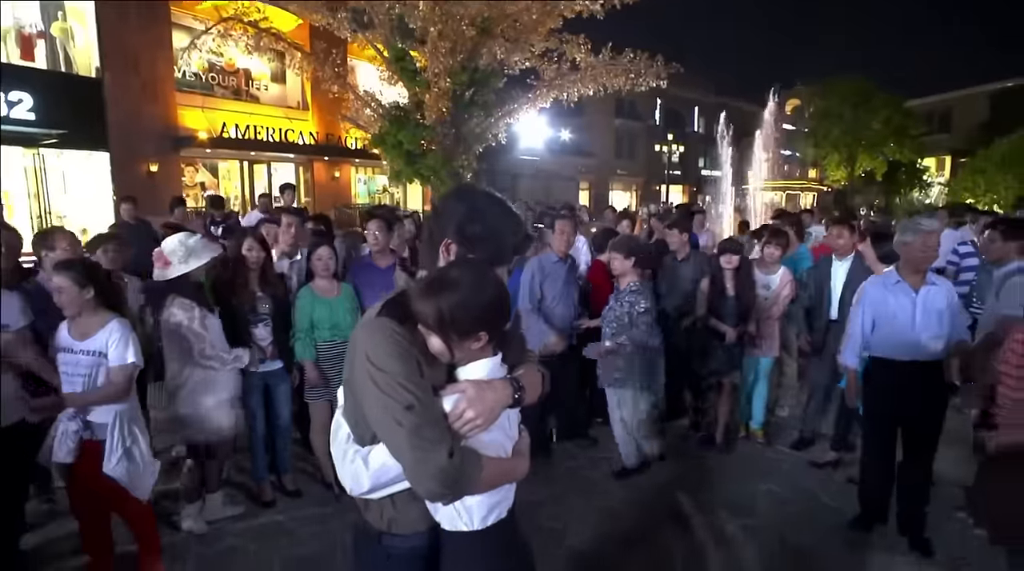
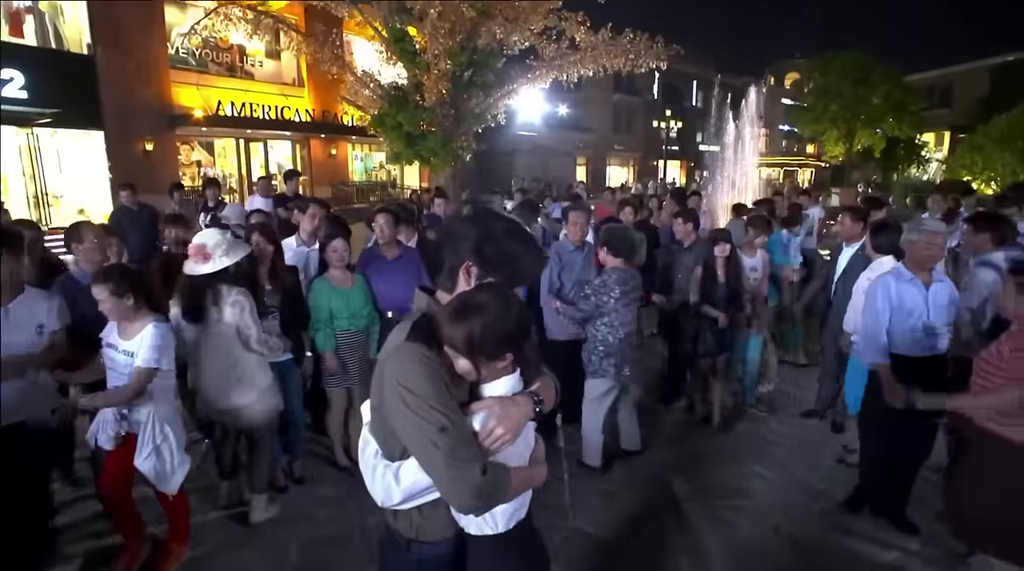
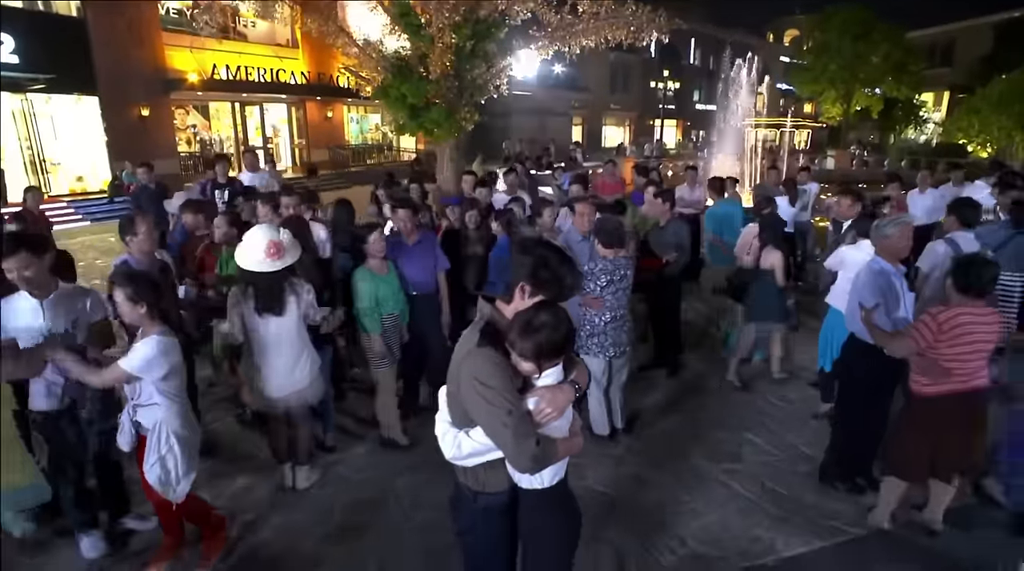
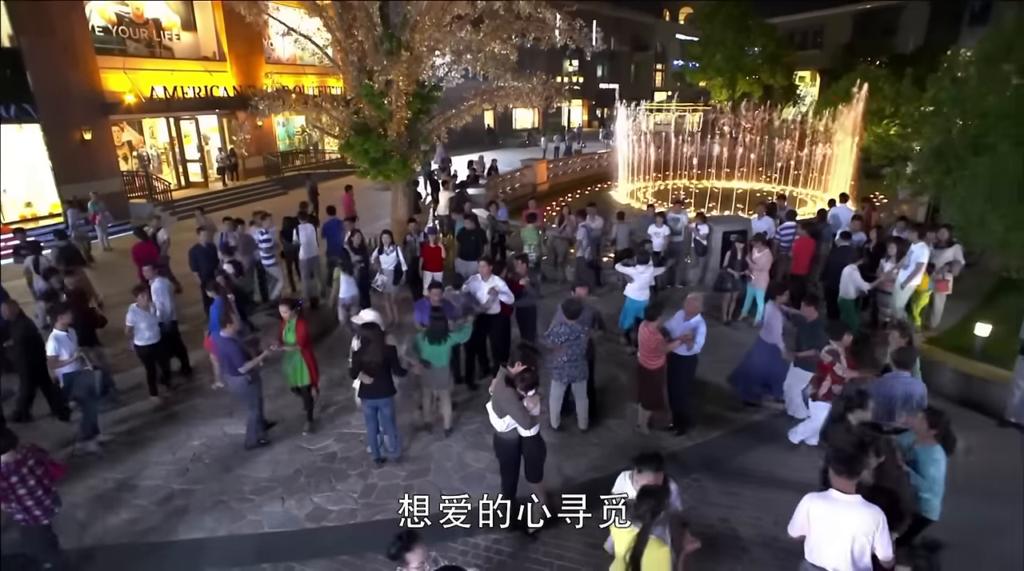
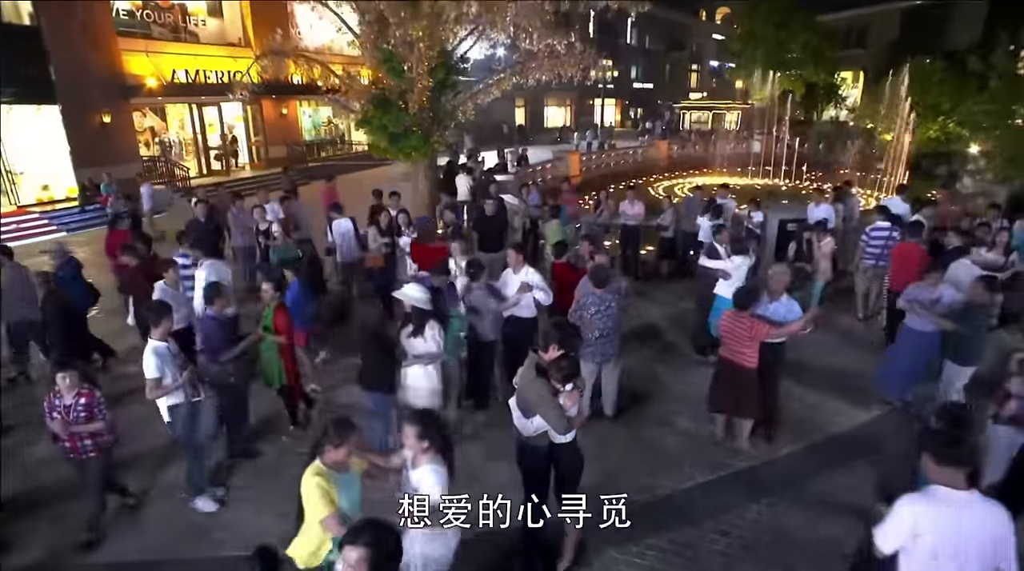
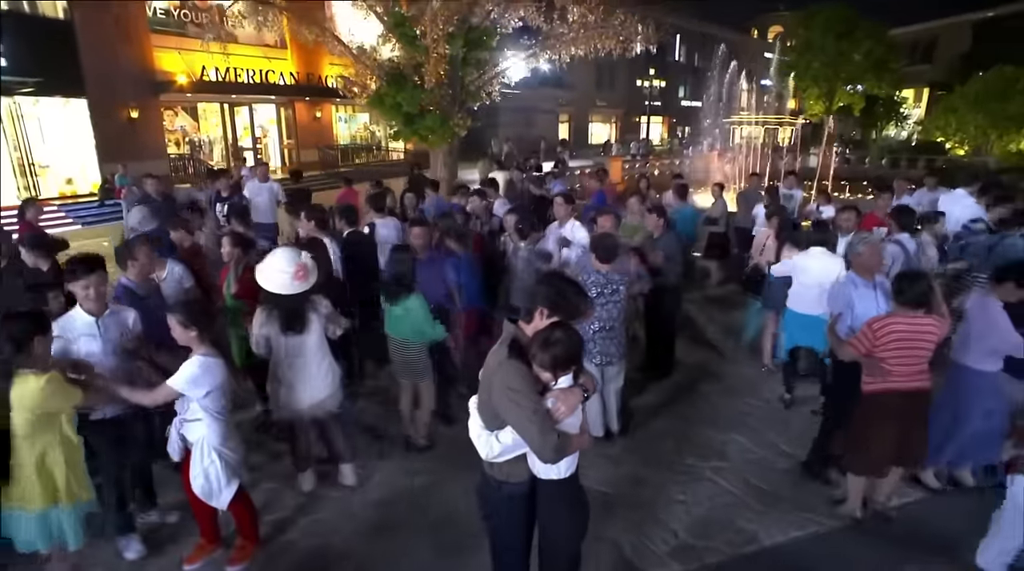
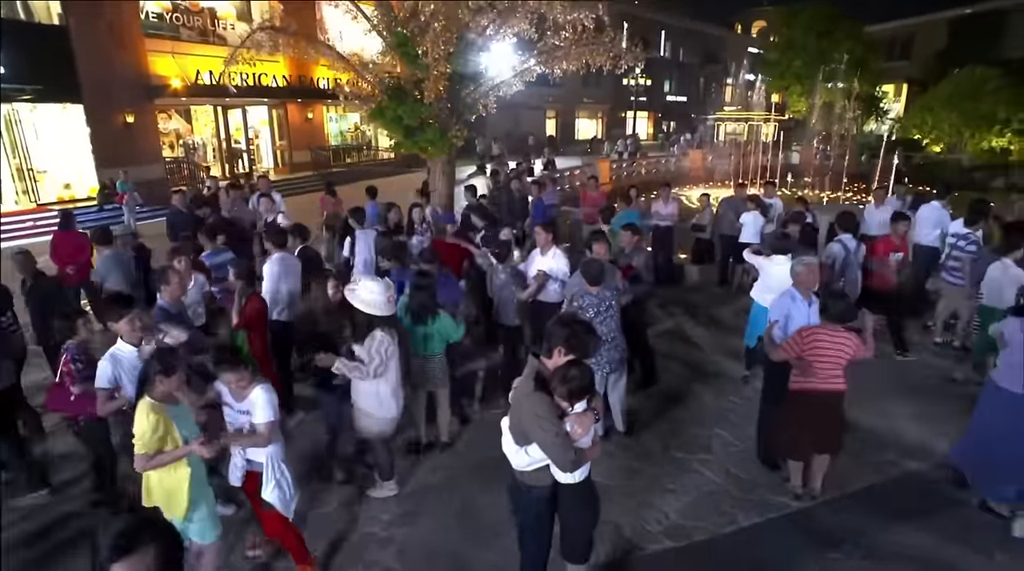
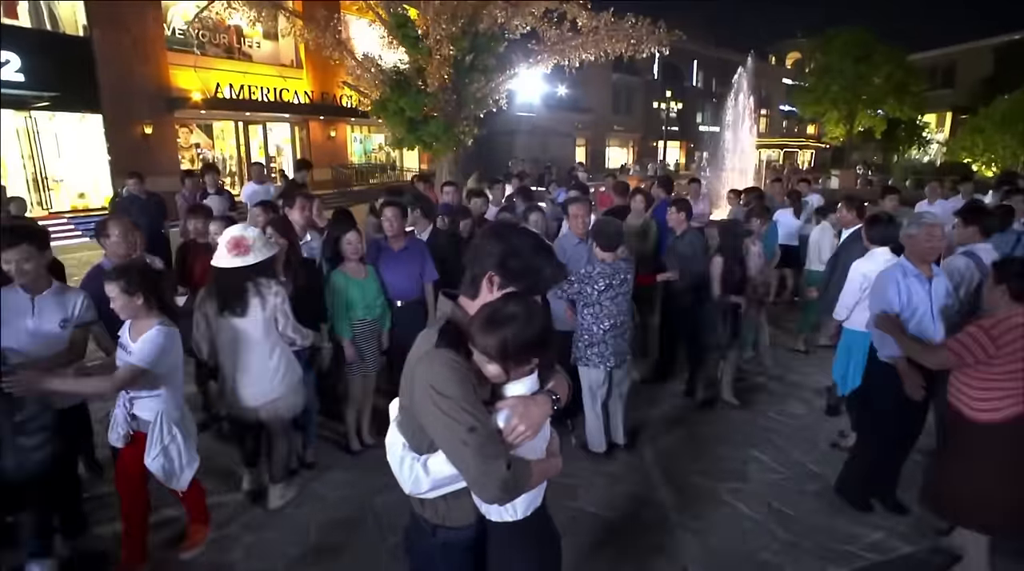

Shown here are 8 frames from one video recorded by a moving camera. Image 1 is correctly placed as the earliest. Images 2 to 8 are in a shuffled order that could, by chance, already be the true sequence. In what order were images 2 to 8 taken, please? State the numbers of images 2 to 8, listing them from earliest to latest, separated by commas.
2, 8, 3, 6, 7, 5, 4
